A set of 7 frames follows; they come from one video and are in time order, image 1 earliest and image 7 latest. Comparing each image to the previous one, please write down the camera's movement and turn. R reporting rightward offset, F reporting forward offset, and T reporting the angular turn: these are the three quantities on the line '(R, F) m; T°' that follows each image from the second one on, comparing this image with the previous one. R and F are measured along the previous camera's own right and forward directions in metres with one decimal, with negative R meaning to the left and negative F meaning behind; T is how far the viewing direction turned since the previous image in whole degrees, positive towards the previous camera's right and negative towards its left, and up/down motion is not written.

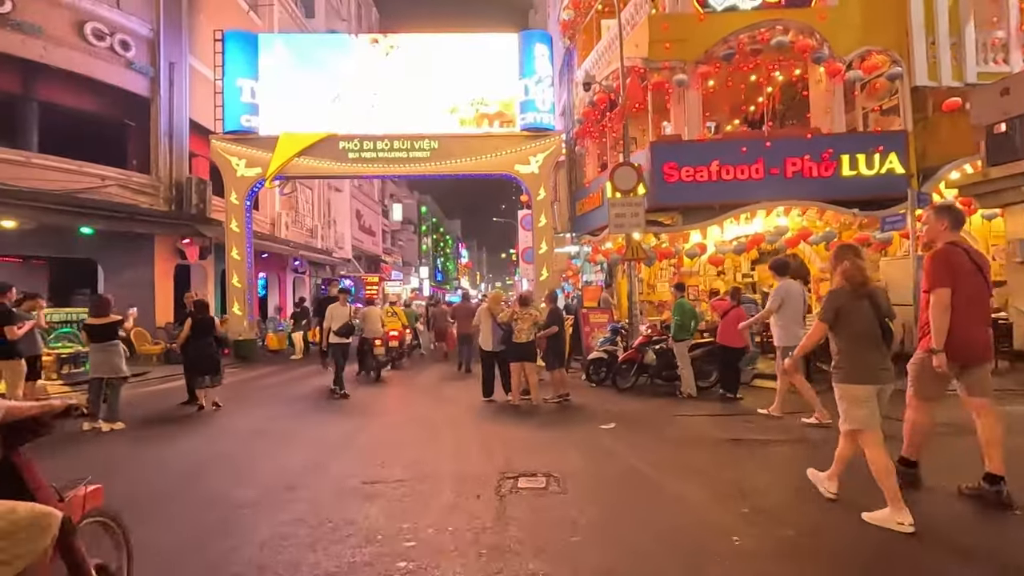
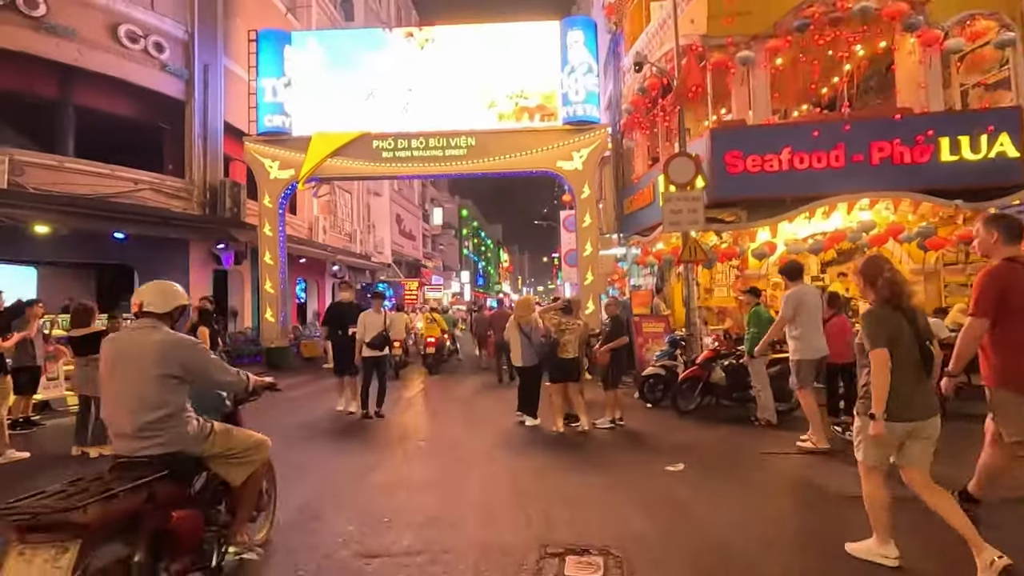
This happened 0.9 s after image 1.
(0.0, +1.3) m; -4°
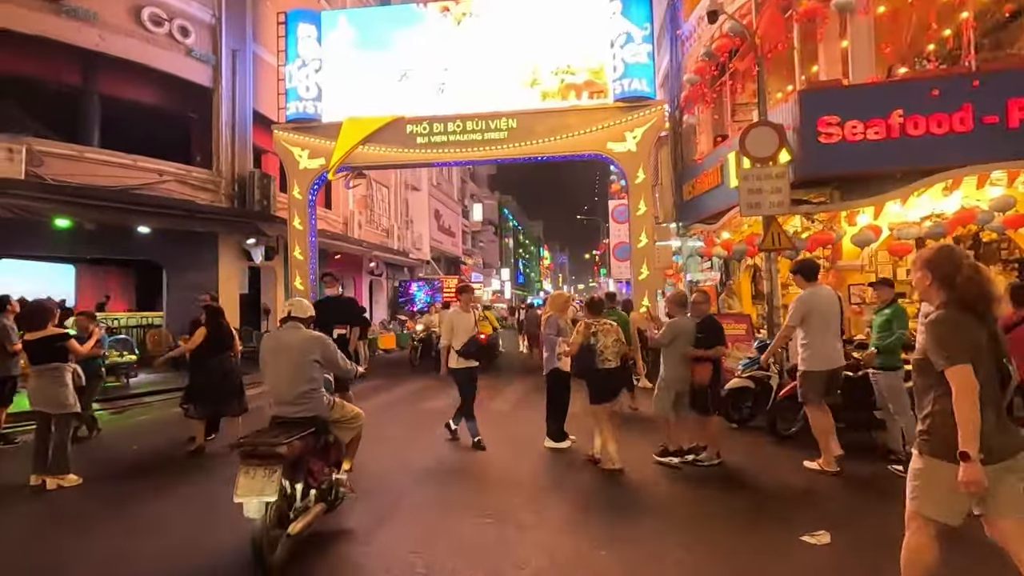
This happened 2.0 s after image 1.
(-0.2, +1.6) m; -4°
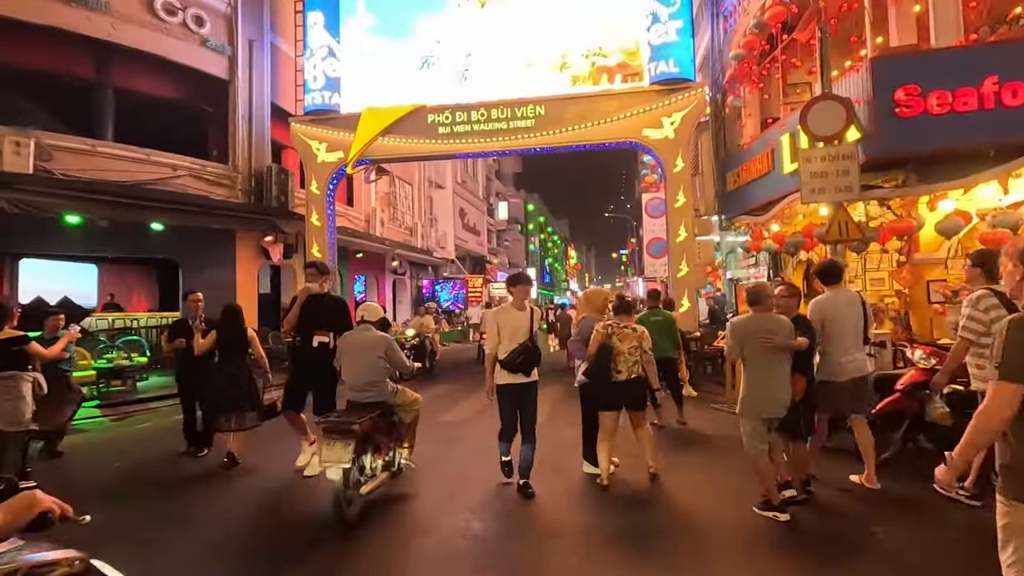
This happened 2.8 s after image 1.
(-0.1, +1.1) m; -3°
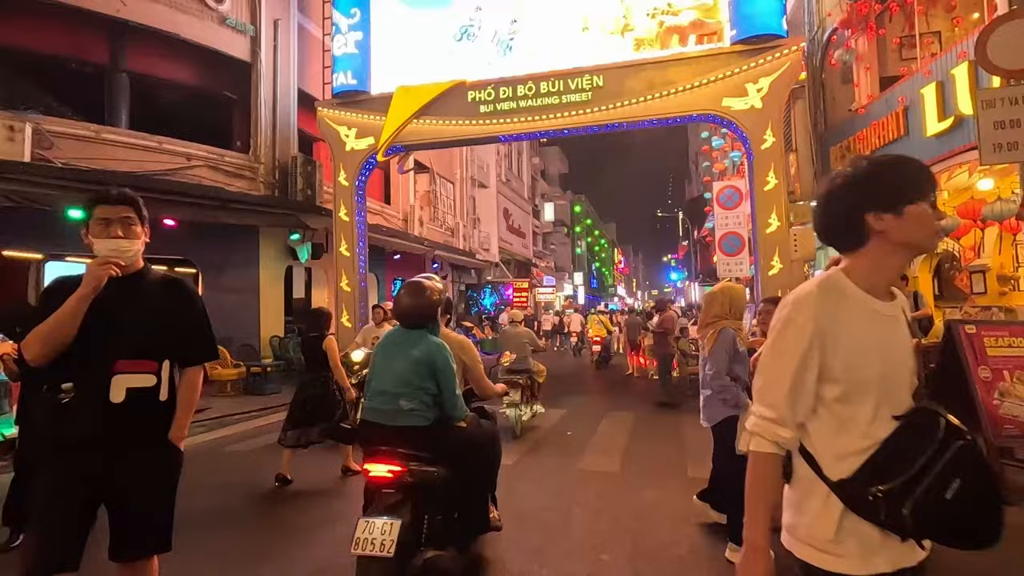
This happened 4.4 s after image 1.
(-0.2, +2.3) m; -5°
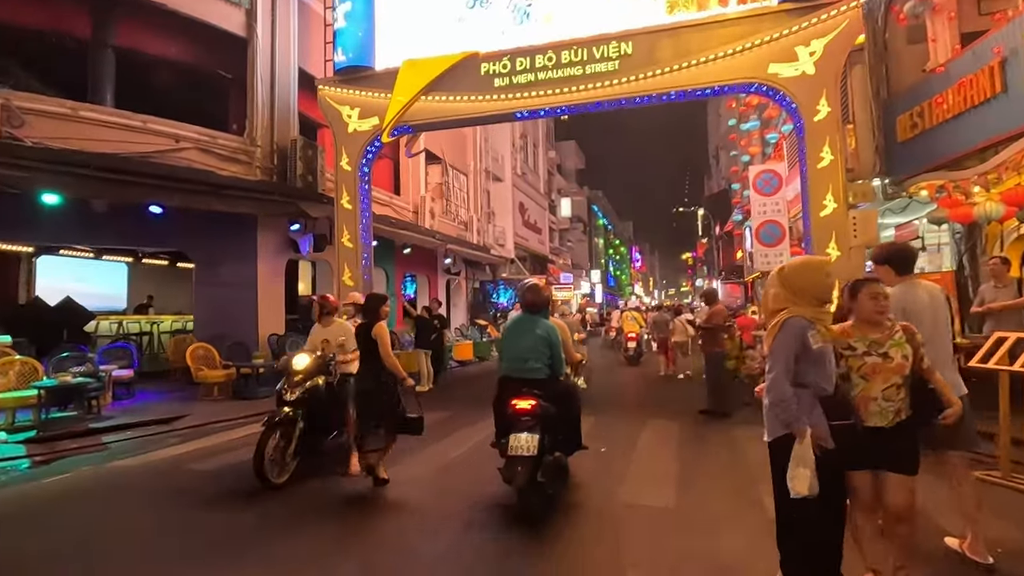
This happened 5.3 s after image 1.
(-0.1, +1.4) m; -2°
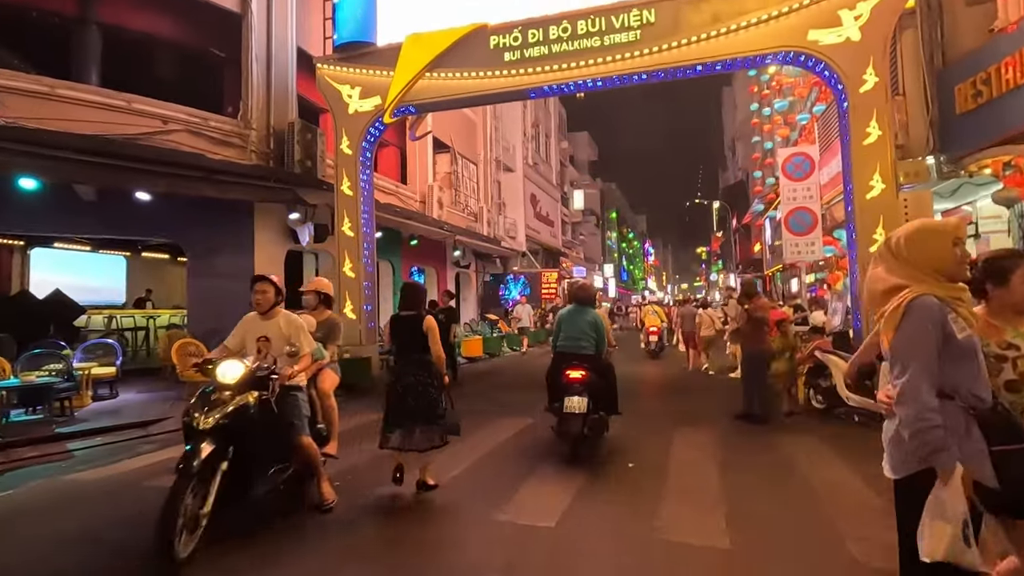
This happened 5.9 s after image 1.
(0.0, +0.9) m; -1°
